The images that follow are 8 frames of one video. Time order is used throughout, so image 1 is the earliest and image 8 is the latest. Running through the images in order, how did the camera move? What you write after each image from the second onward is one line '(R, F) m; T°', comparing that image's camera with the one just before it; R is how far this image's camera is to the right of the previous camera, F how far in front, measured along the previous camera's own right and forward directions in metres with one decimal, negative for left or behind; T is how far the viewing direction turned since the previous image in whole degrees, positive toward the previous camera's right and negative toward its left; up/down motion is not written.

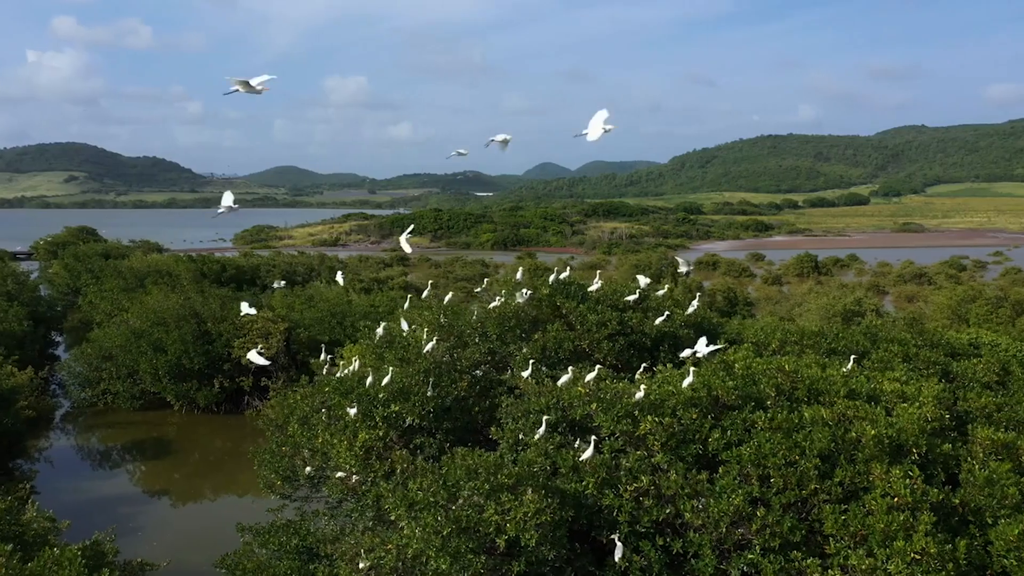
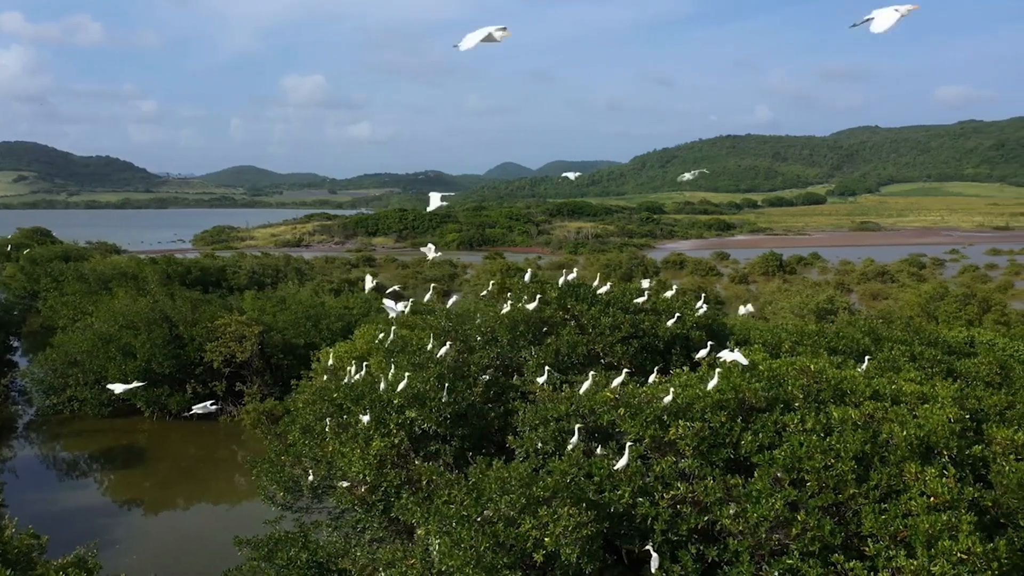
(-0.7, +0.3) m; +3°
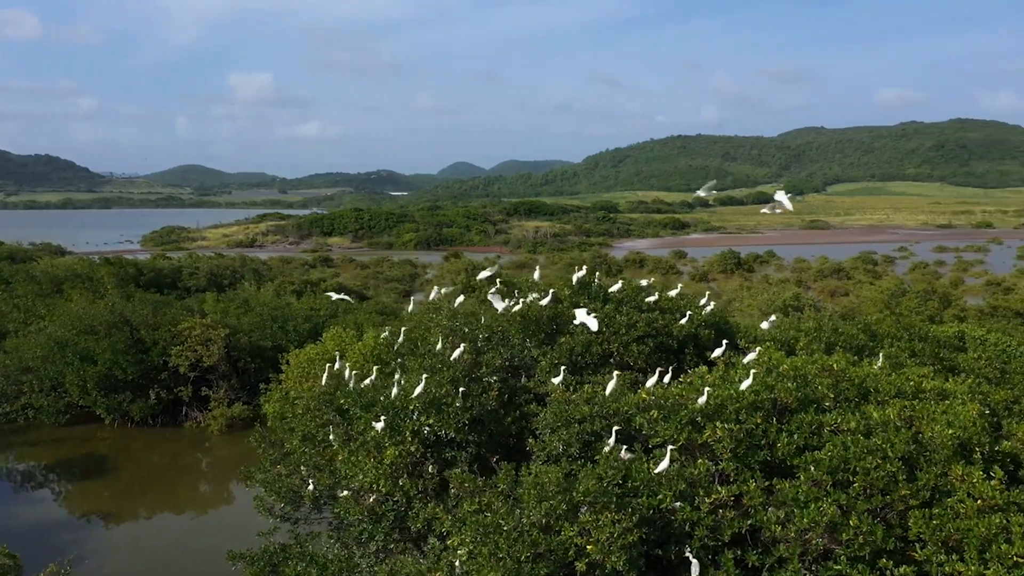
(-0.8, +0.4) m; +3°
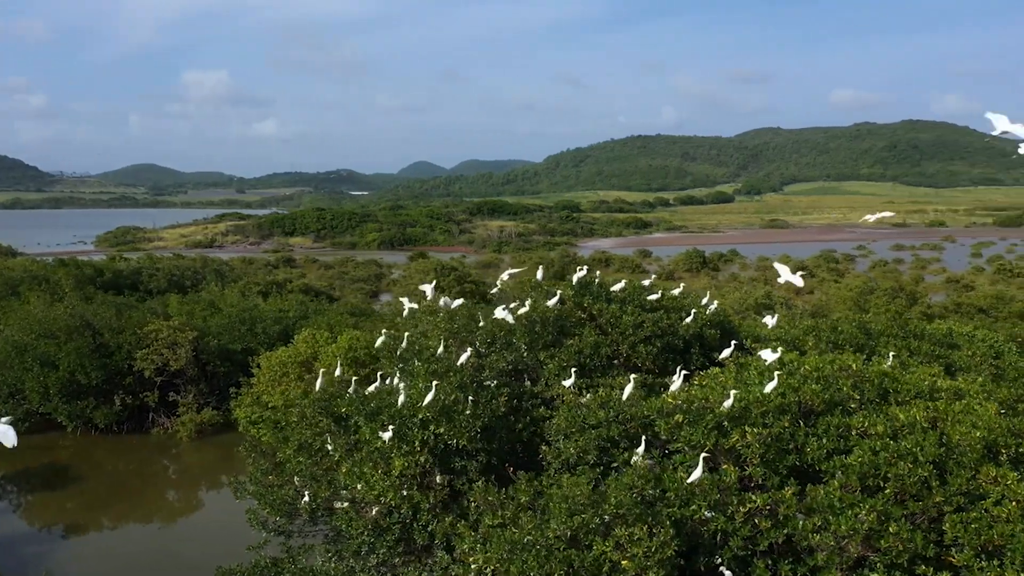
(-0.6, +0.4) m; +3°
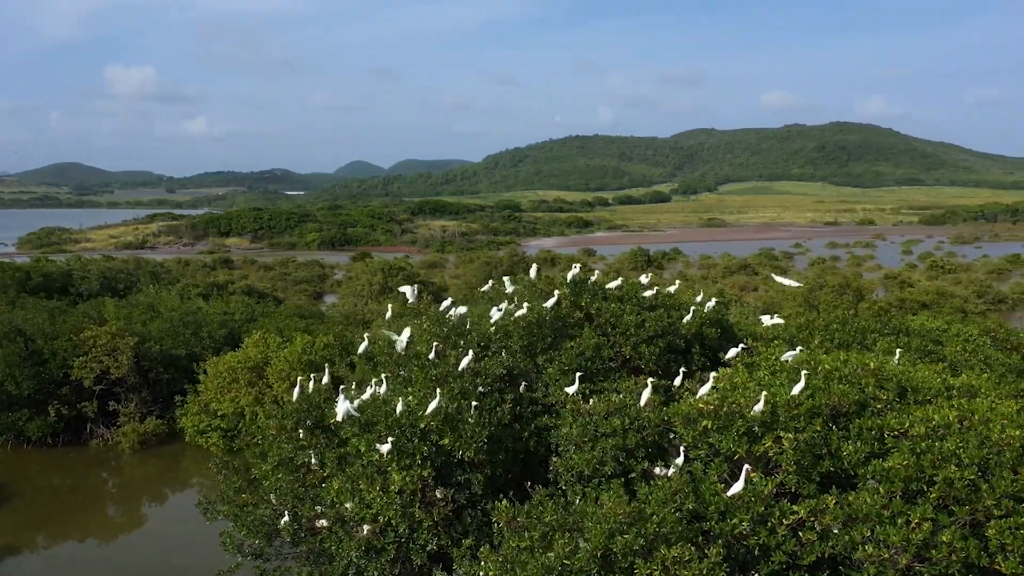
(-0.7, +0.8) m; +4°
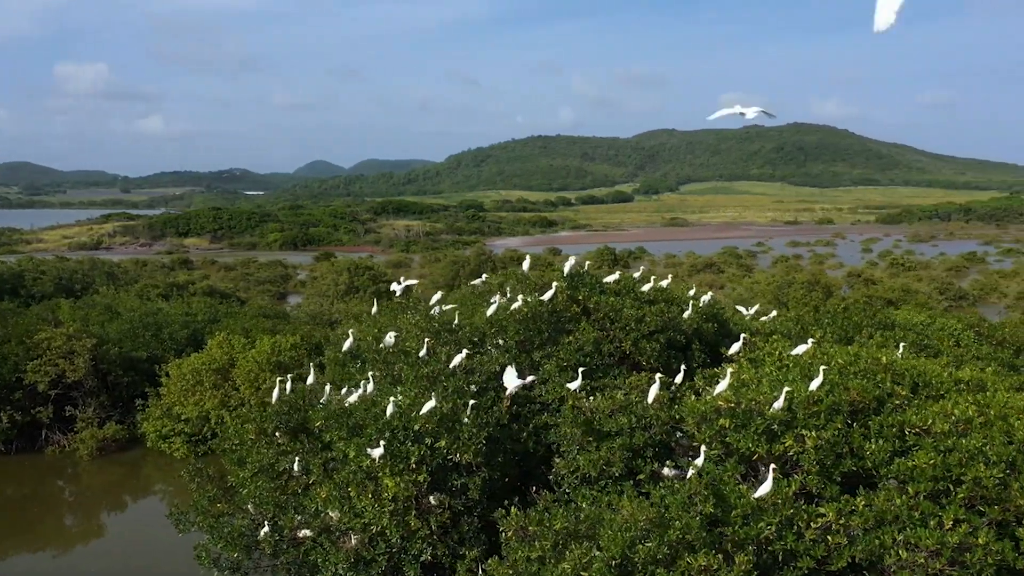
(-0.4, +0.6) m; +3°
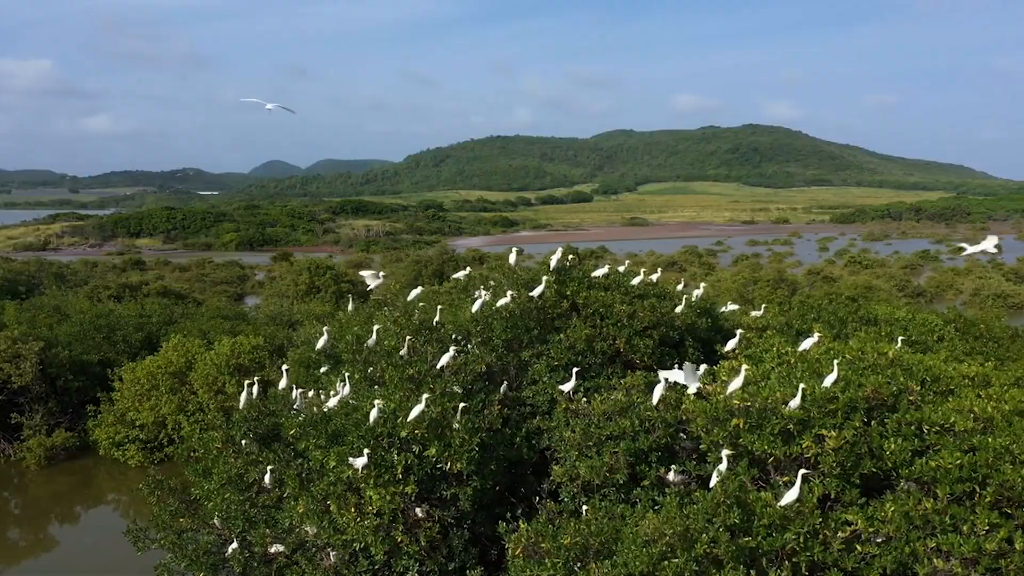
(-0.3, +0.6) m; +3°
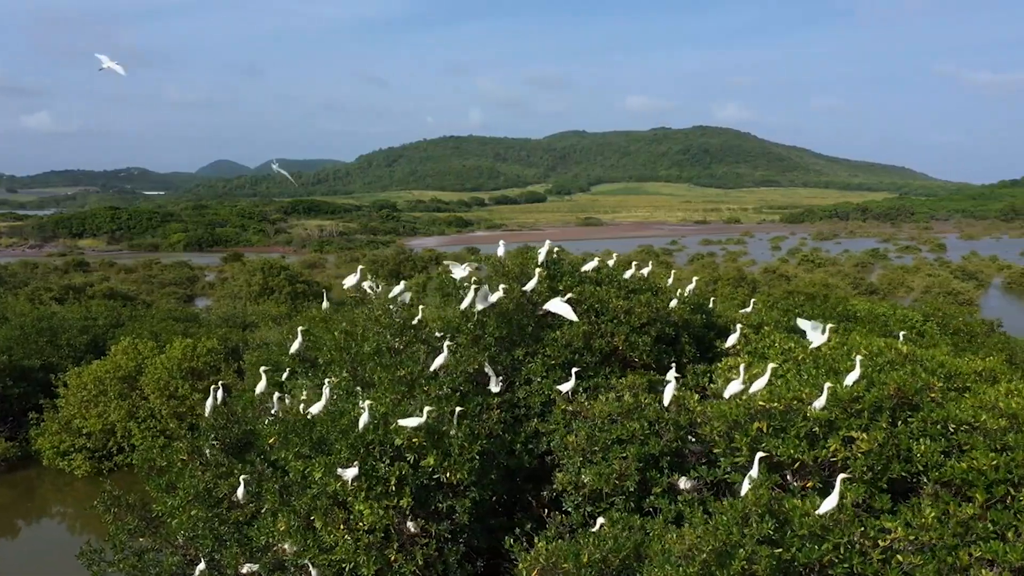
(-0.4, +0.6) m; +3°
